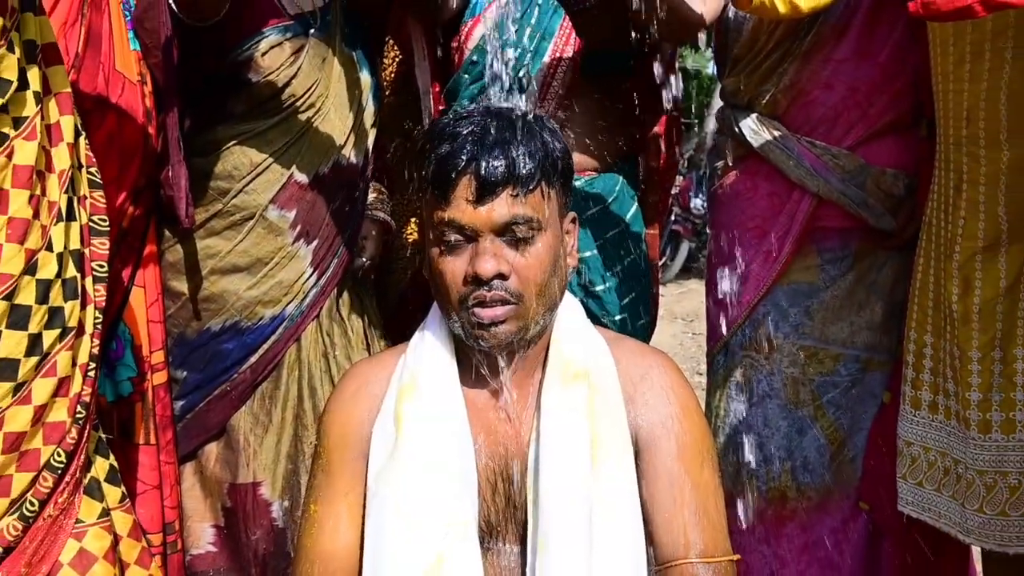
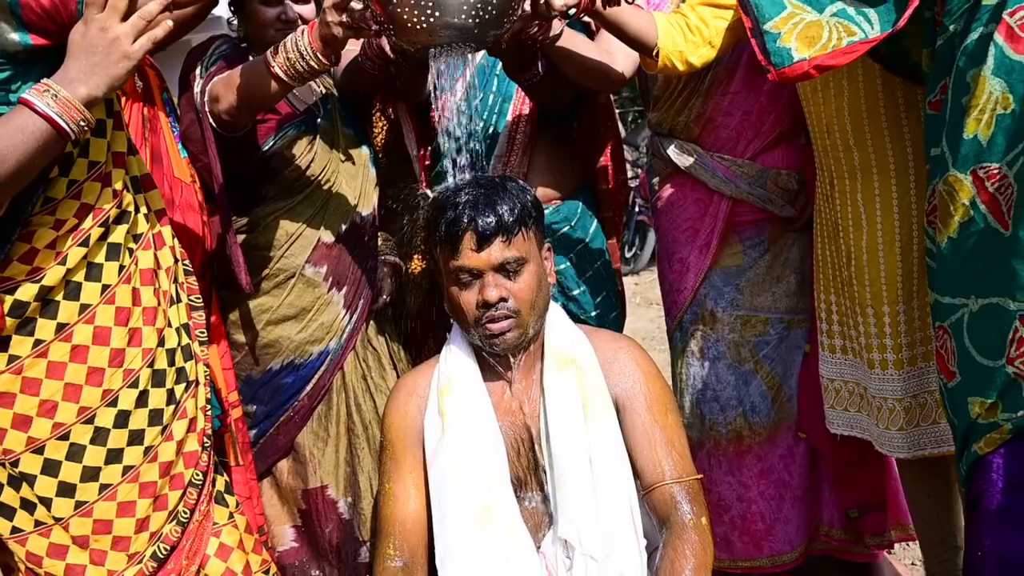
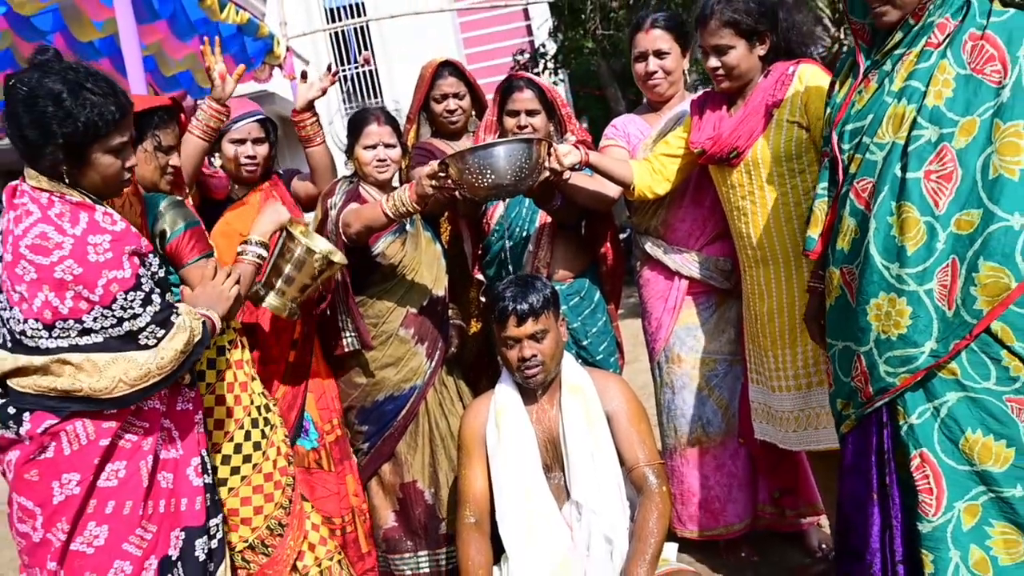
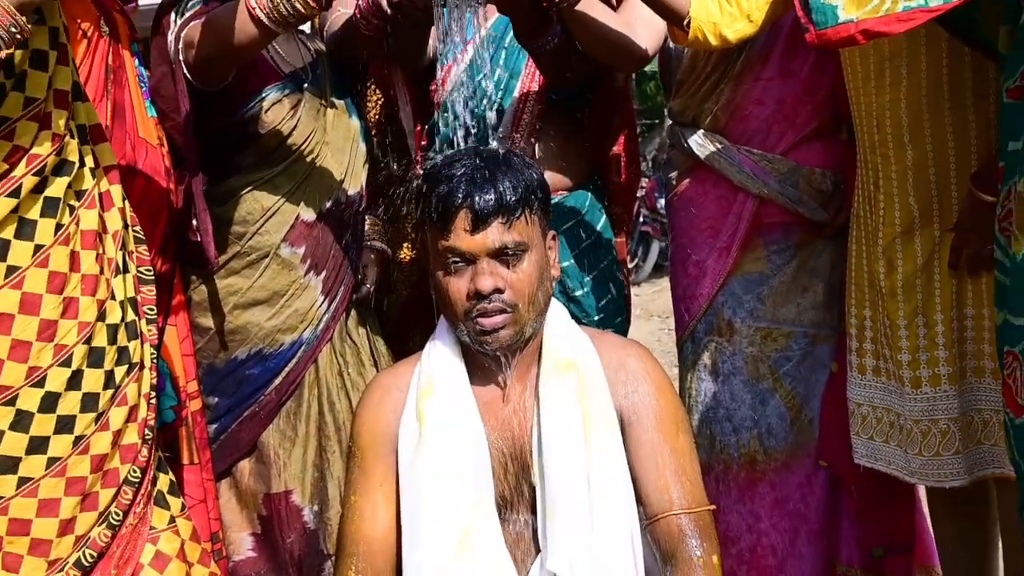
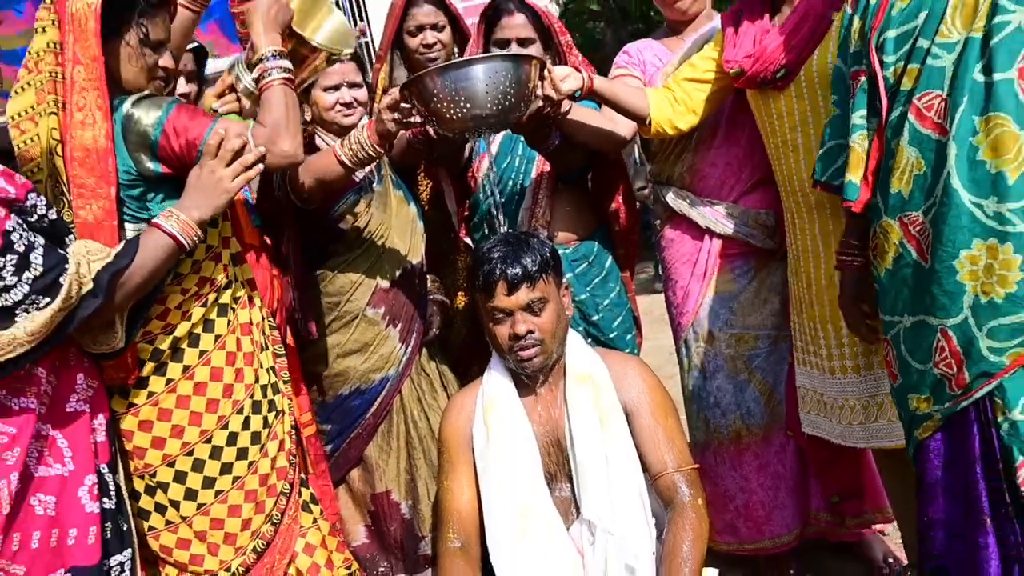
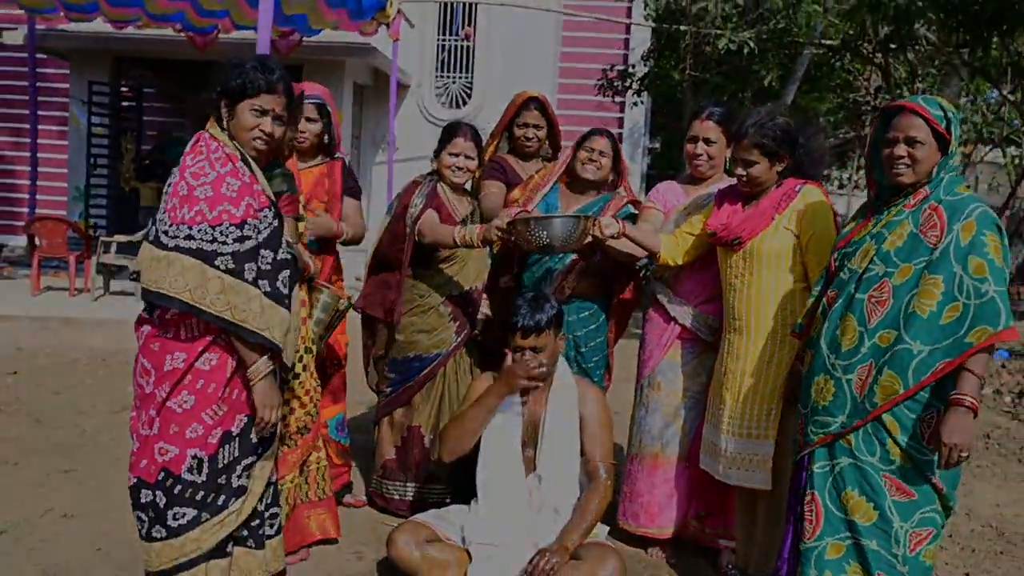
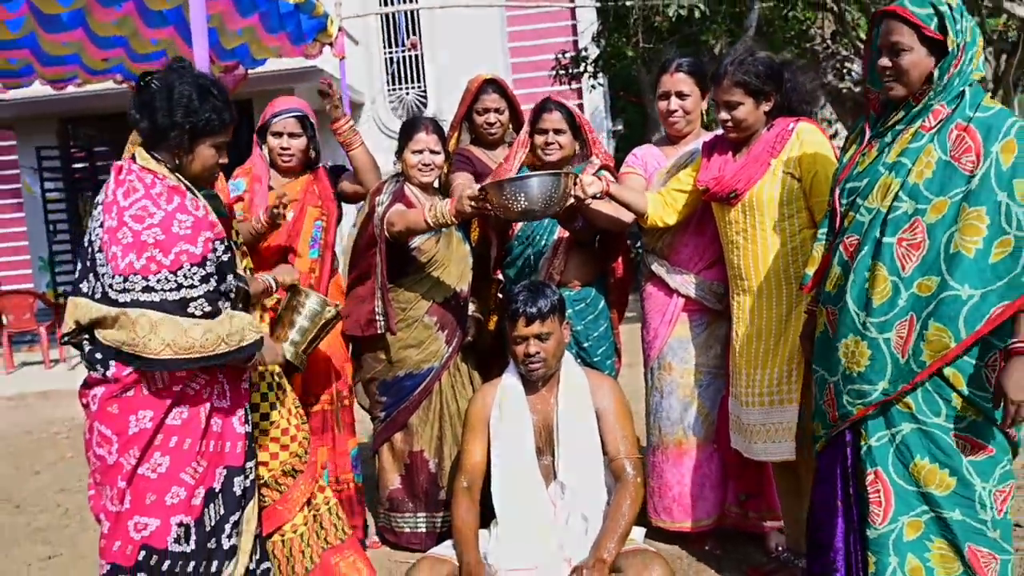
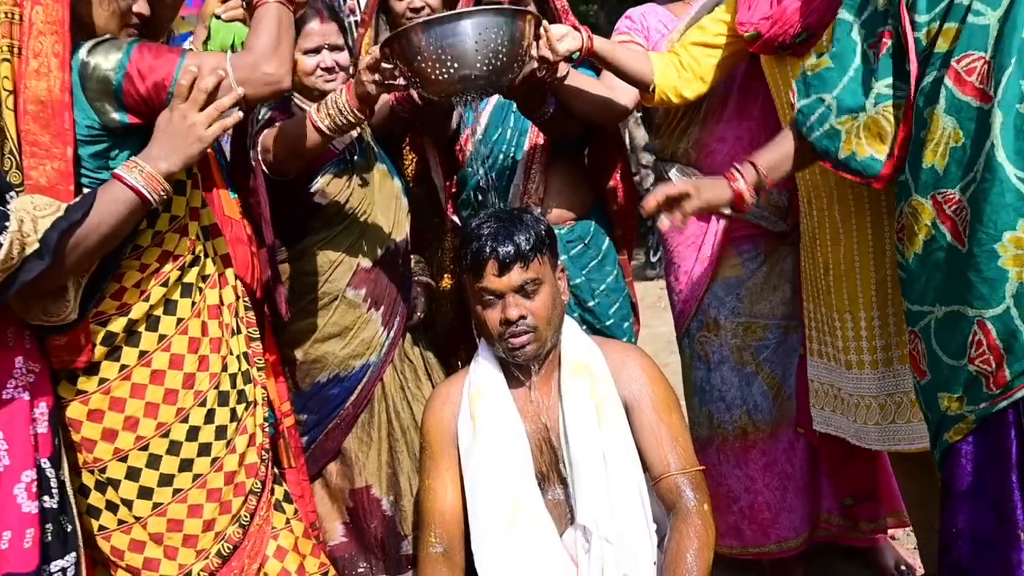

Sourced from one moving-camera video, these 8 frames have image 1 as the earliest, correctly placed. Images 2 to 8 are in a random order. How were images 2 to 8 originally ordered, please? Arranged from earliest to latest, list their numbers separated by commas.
4, 2, 8, 5, 3, 7, 6
